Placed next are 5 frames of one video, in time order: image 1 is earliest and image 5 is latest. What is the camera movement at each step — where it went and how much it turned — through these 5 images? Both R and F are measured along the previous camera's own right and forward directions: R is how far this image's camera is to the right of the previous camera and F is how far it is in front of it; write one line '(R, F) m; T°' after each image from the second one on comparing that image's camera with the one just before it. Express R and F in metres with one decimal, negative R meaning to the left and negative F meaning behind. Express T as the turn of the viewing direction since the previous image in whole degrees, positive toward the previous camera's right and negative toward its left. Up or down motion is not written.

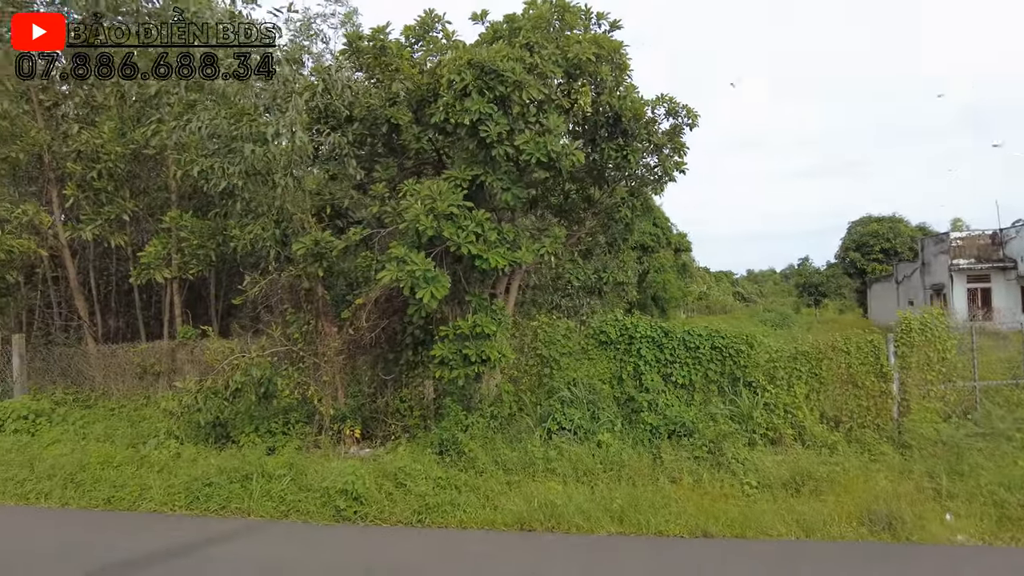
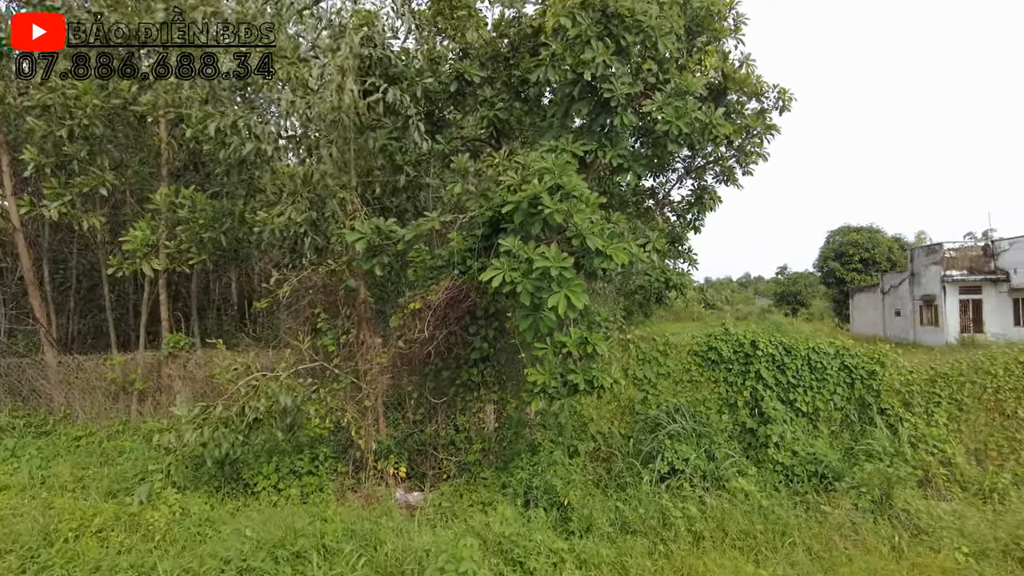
(-1.0, +1.2) m; +4°
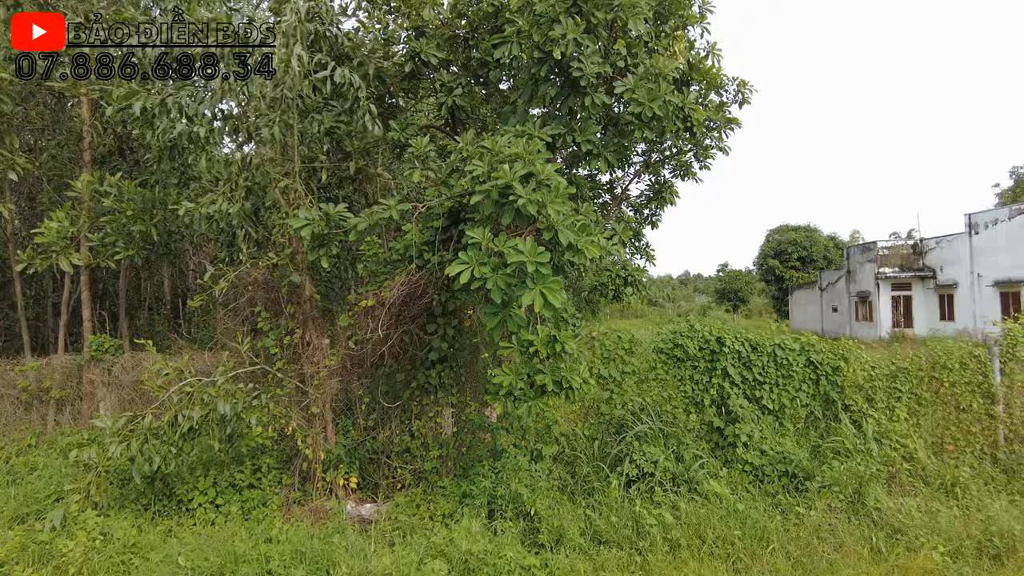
(-0.1, +0.3) m; +5°
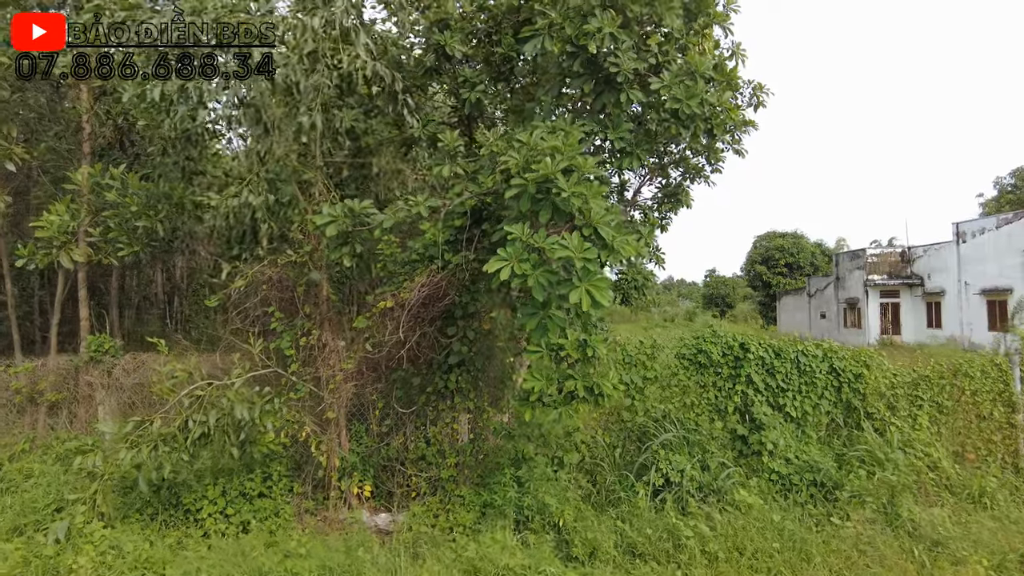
(-0.3, +0.1) m; +1°
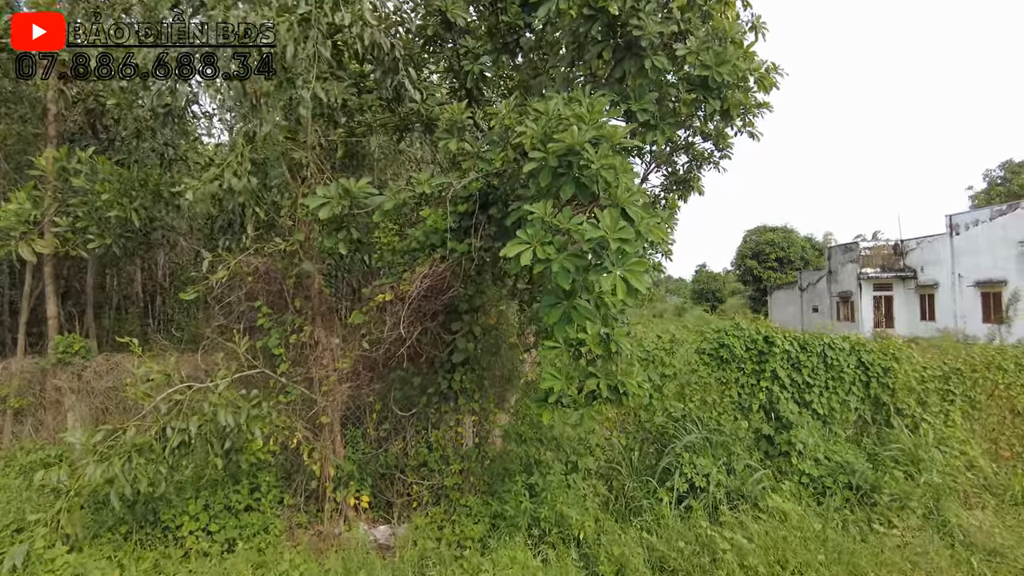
(-0.1, +0.3) m; +1°
